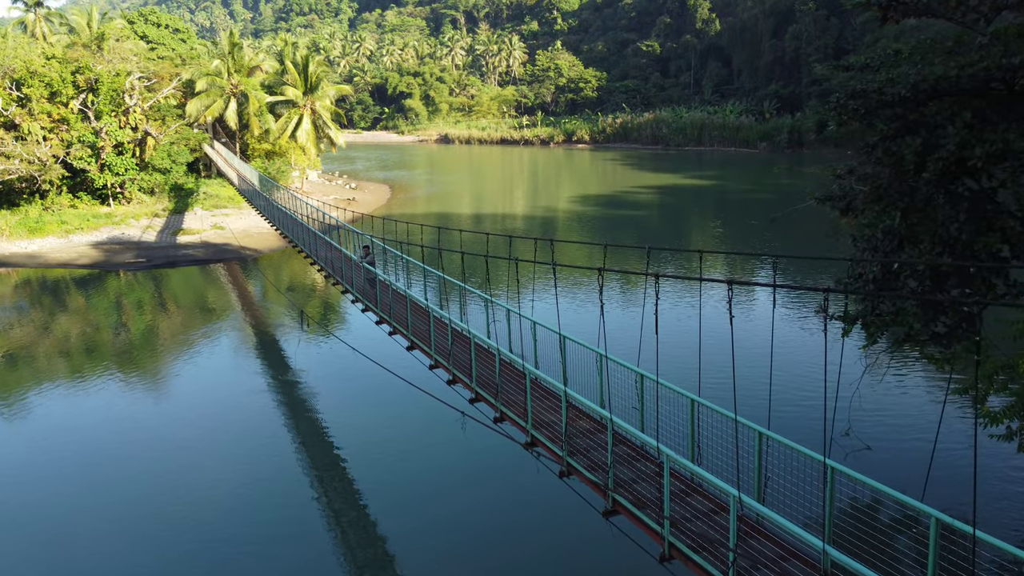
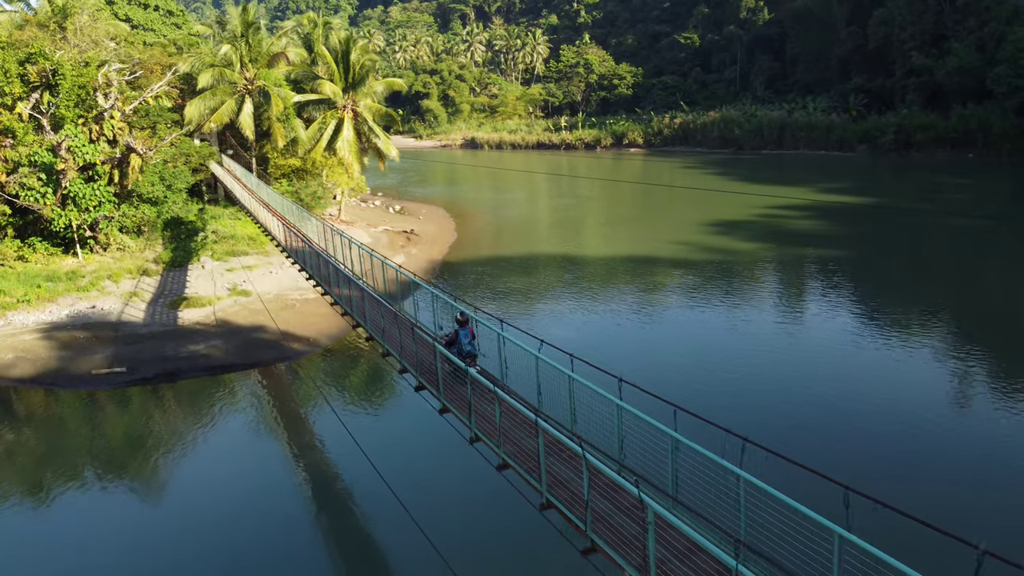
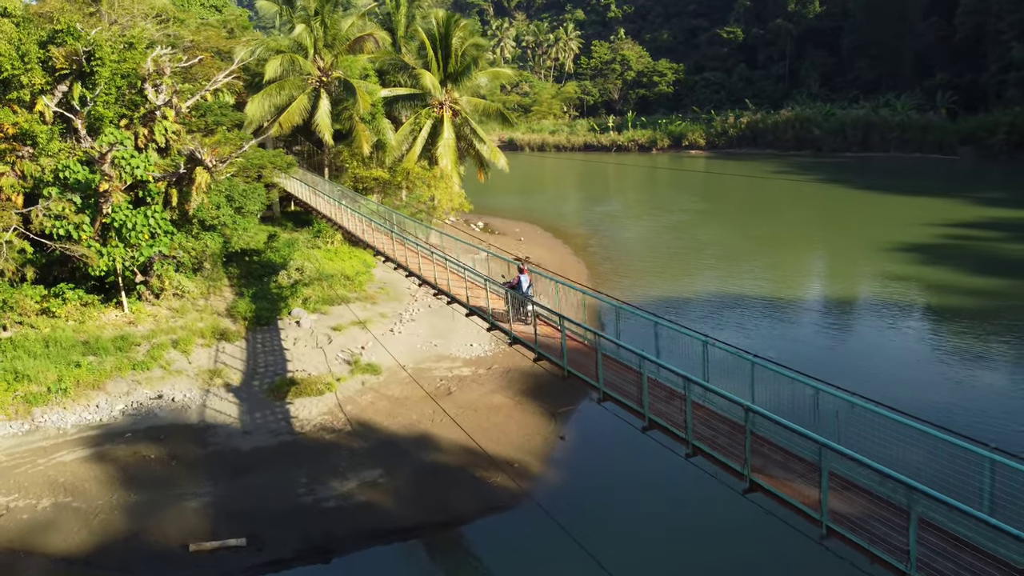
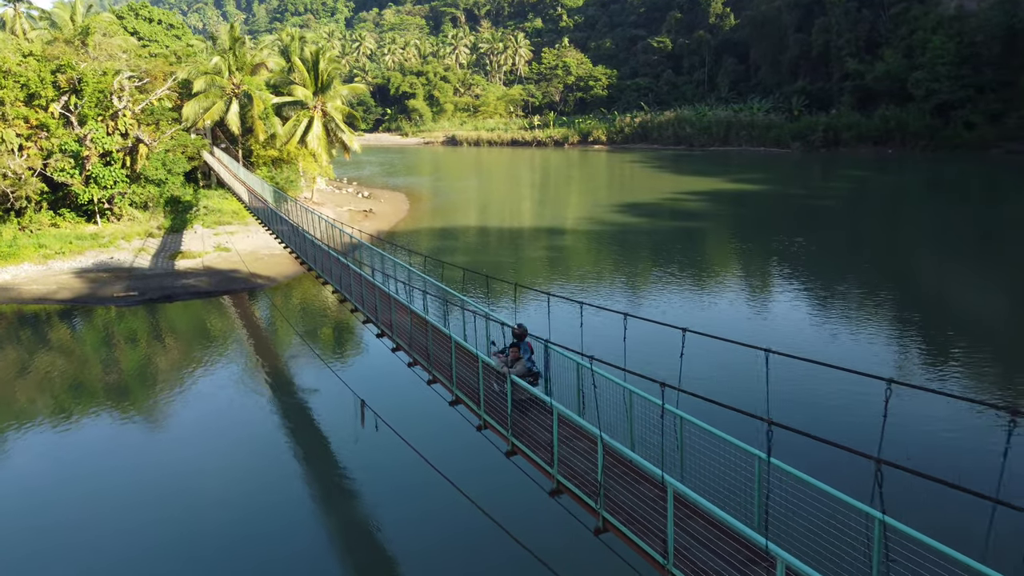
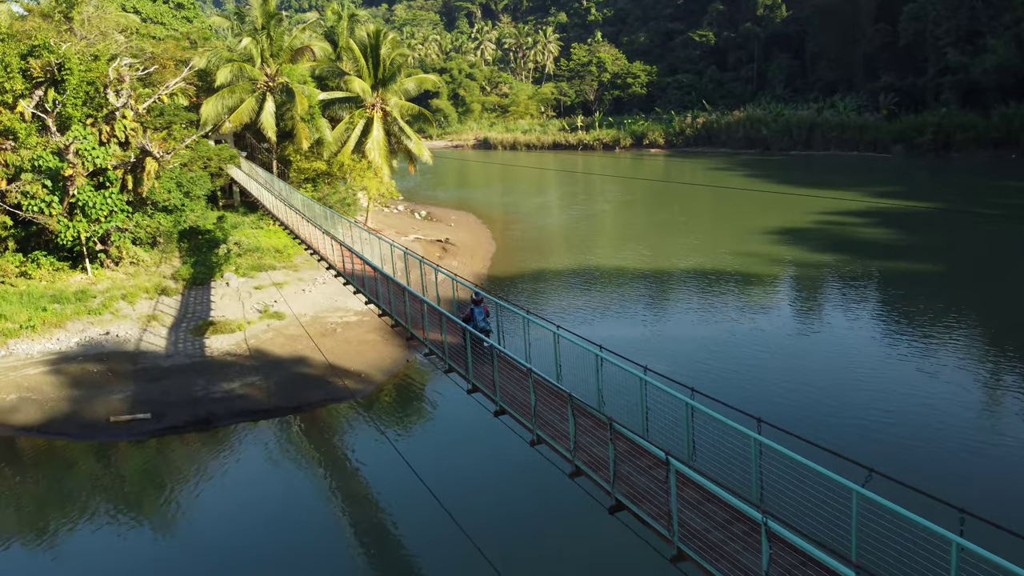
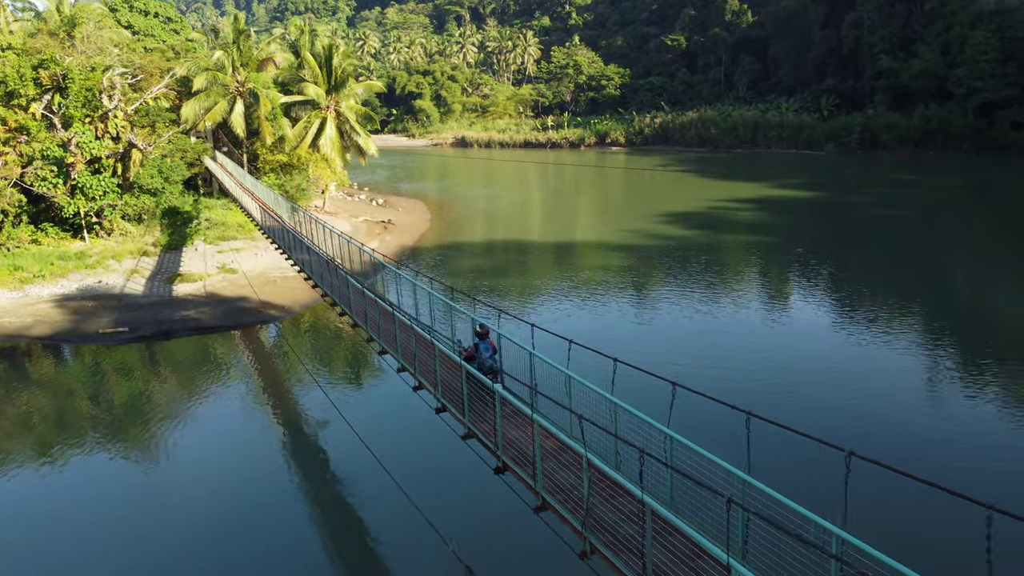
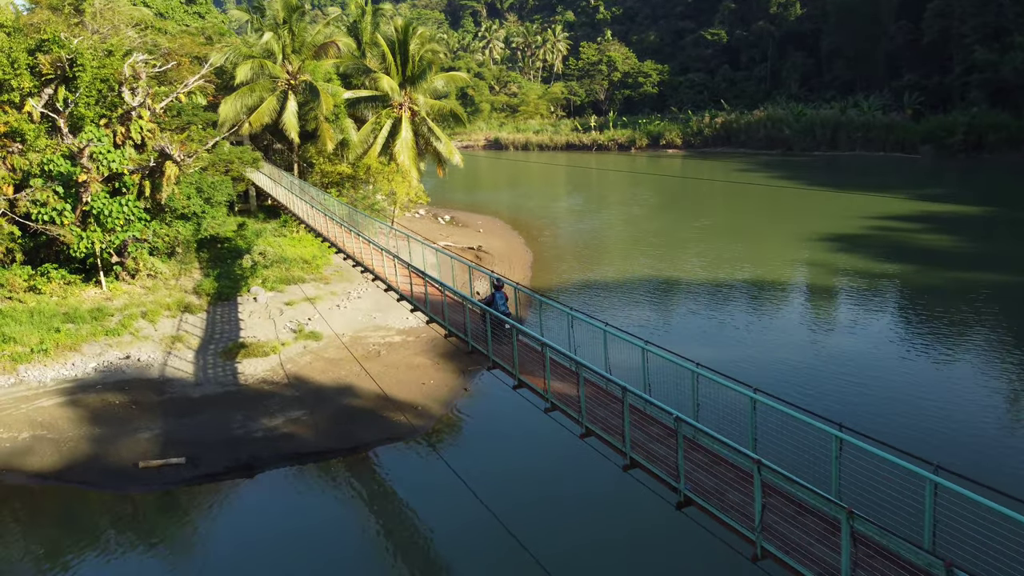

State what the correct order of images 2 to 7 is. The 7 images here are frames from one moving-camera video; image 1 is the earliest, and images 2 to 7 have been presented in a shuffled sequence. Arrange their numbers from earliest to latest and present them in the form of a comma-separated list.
4, 6, 2, 5, 7, 3
